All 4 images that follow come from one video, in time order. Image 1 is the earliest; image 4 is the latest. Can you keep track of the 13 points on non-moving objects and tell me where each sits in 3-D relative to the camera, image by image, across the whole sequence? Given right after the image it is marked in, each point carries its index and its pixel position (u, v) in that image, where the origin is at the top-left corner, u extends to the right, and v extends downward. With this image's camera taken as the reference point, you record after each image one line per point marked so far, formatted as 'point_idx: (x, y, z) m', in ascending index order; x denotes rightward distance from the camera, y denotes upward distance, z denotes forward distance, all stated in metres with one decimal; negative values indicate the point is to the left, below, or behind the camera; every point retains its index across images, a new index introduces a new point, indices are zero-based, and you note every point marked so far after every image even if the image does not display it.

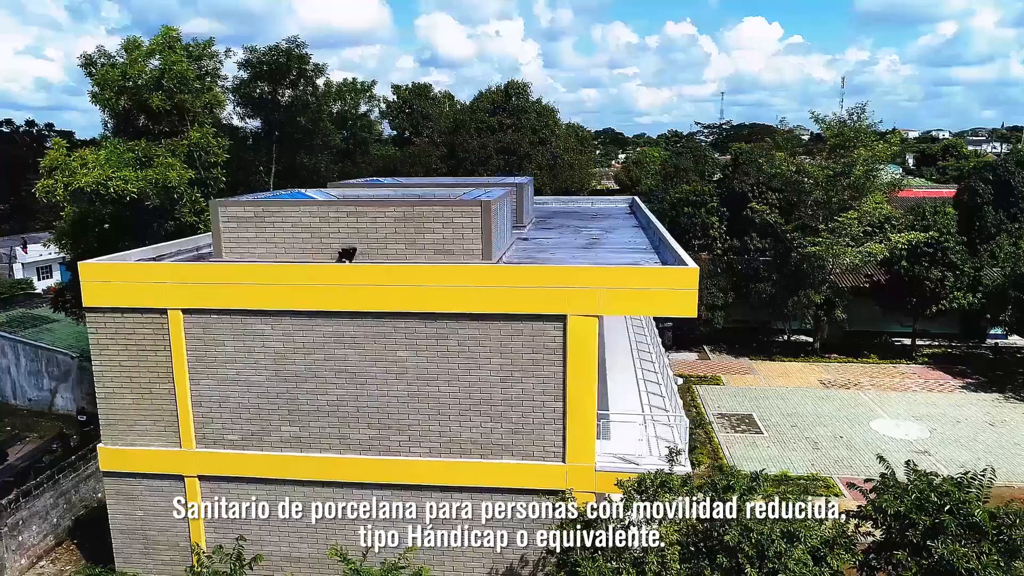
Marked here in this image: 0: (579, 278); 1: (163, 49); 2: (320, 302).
0: (+0.9, +0.1, +9.0) m
1: (-7.4, +5.0, +14.4) m
2: (-2.6, -0.2, +9.5) m
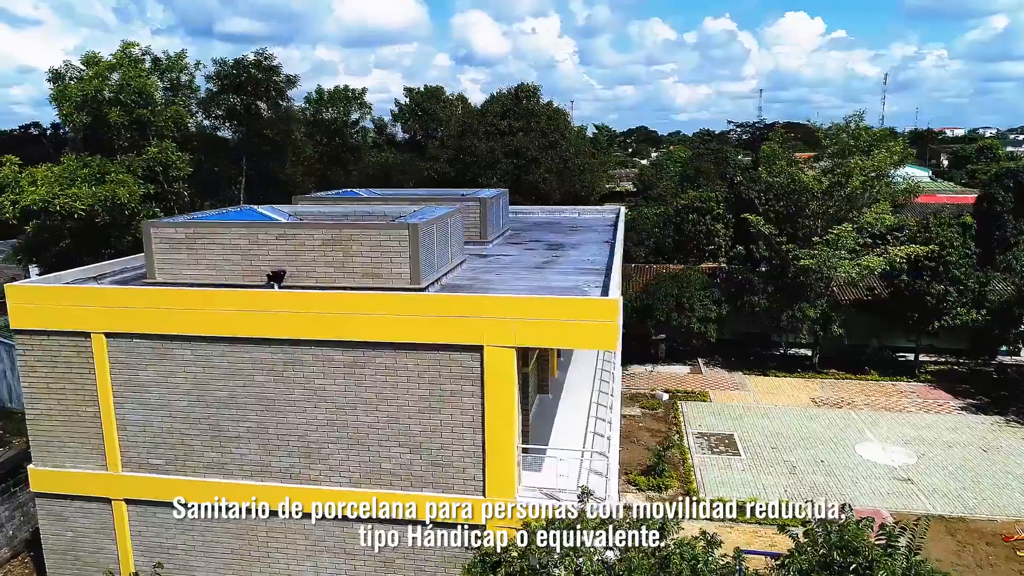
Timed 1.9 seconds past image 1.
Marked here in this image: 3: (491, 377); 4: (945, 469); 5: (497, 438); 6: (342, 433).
0: (-0.2, -0.3, +8.7) m
1: (-8.1, +4.7, +14.5) m
2: (-3.7, -0.5, +9.3) m
3: (-0.3, -1.1, +8.9) m
4: (+10.1, -4.2, +16.1) m
5: (-0.2, -1.9, +9.0) m
6: (-2.3, -2.0, +9.5) m
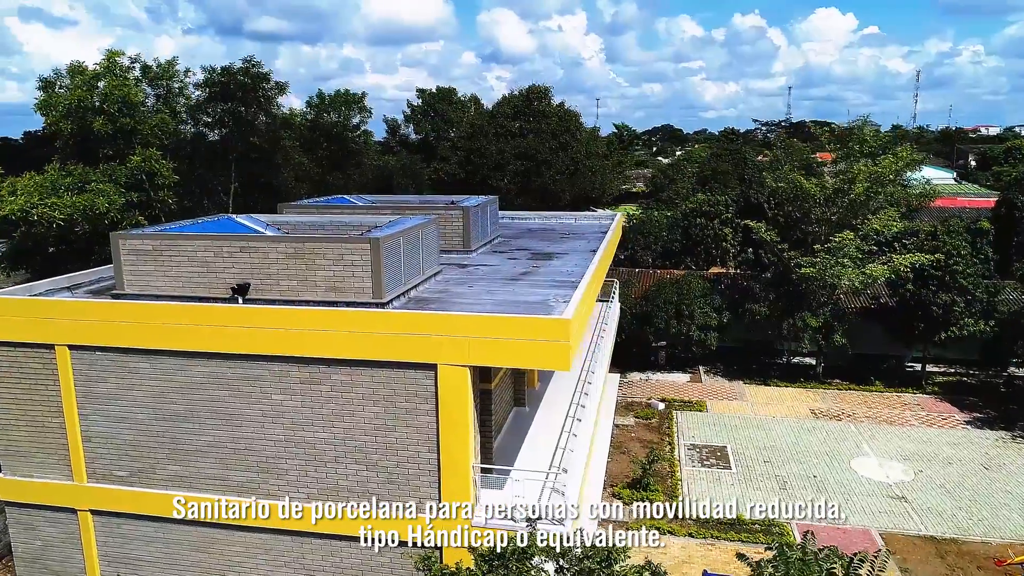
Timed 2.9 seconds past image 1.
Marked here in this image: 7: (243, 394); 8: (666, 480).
0: (-0.8, -0.5, +8.6) m
1: (-8.5, +4.5, +14.6) m
2: (-4.2, -0.7, +9.3) m
3: (-0.8, -1.4, +8.7) m
4: (+9.7, -4.5, +15.6) m
5: (-0.7, -2.2, +8.9) m
6: (-2.9, -2.2, +9.4) m
7: (-3.7, -1.4, +9.5) m
8: (+3.6, -4.4, +15.9) m
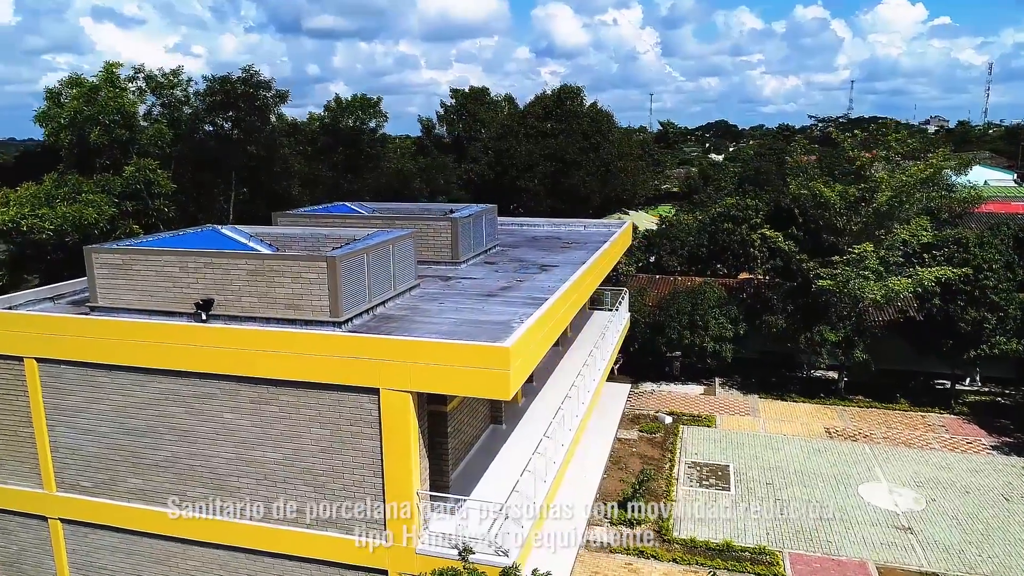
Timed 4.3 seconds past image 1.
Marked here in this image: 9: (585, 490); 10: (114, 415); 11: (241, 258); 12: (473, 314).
0: (-1.5, -0.8, +8.4) m
1: (-8.6, +4.4, +14.9) m
2: (-4.8, -1.0, +9.4) m
3: (-1.5, -1.7, +8.6) m
4: (+9.4, -4.9, +14.7) m
5: (-1.4, -2.5, +8.7) m
6: (-3.5, -2.4, +9.4) m
7: (-4.3, -1.7, +9.5) m
8: (+3.3, -4.7, +15.5) m
9: (+1.5, -4.2, +14.3) m
10: (-5.6, -1.8, +9.8) m
11: (-3.9, +0.4, +10.1) m
12: (-0.6, -0.4, +10.8) m
